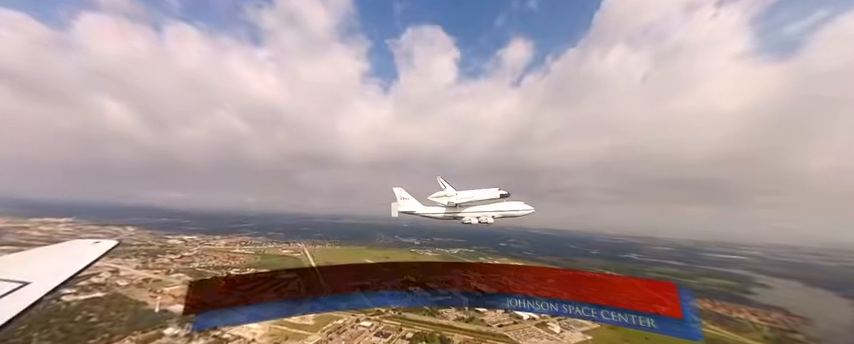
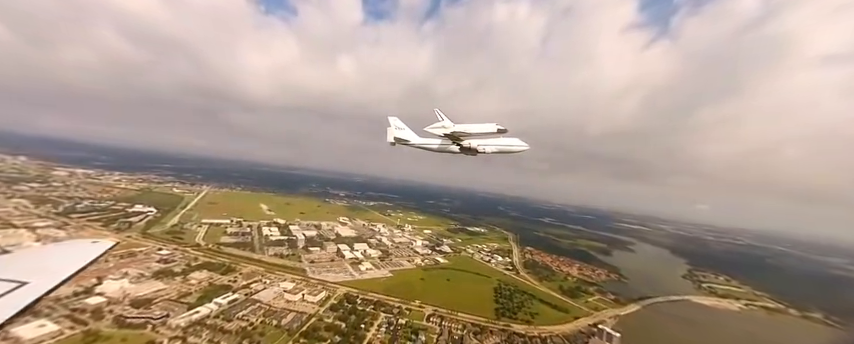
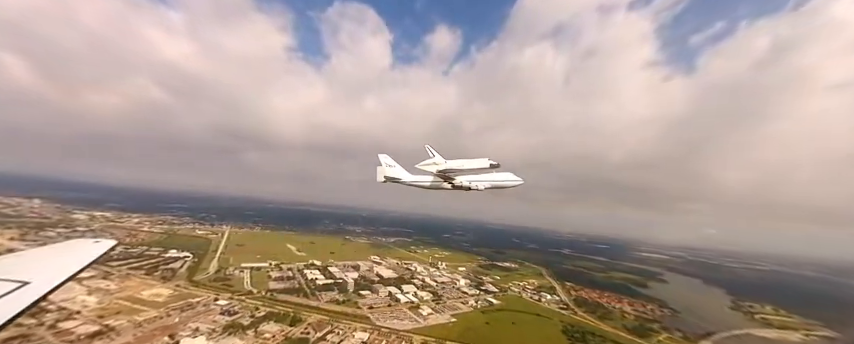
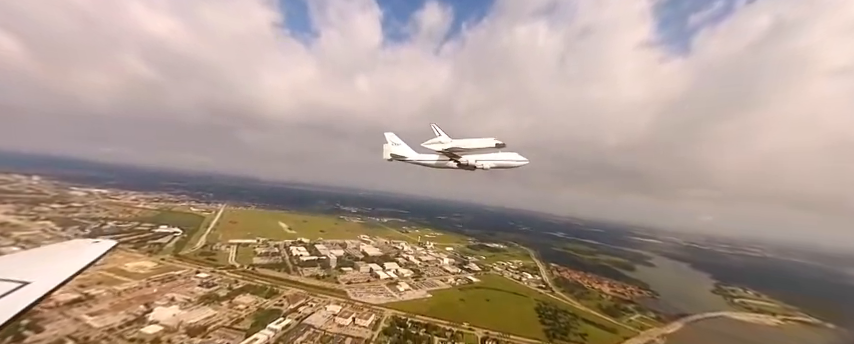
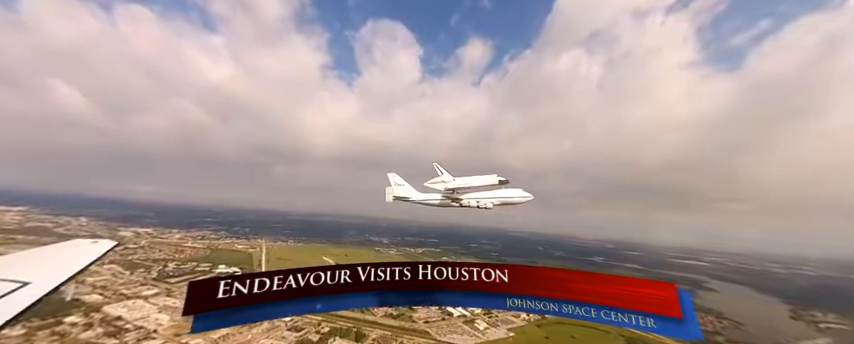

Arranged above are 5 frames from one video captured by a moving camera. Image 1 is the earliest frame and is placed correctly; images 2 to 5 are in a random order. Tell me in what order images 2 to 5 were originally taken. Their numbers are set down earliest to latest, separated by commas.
5, 3, 4, 2
